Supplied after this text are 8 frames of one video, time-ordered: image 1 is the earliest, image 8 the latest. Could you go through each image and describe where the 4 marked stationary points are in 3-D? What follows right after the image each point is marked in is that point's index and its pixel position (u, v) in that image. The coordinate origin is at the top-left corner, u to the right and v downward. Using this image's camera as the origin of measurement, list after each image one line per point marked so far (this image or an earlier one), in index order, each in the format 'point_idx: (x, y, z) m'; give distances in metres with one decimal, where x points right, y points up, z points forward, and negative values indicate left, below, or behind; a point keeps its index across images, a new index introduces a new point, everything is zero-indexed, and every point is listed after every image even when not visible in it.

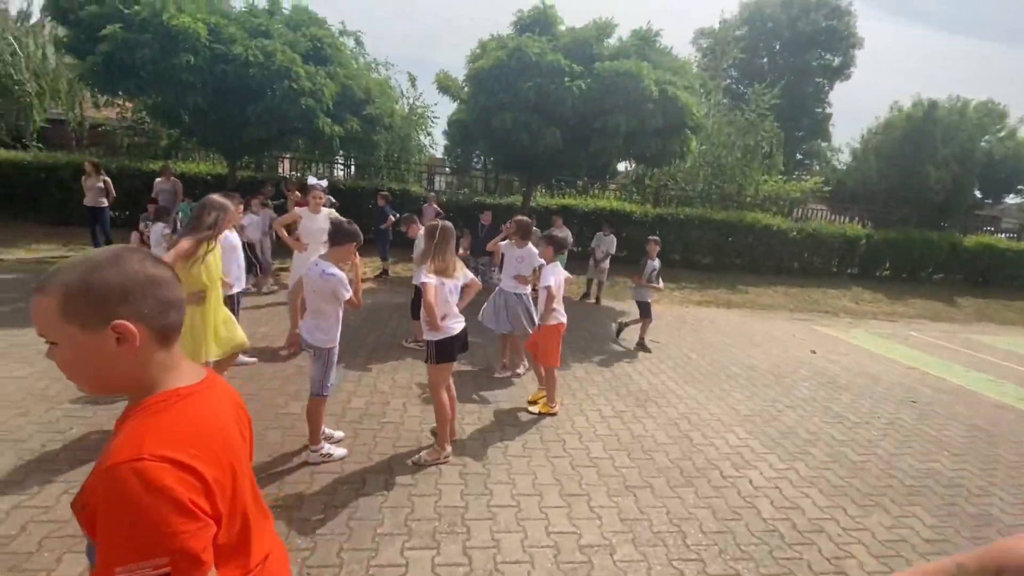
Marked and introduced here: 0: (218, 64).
0: (-5.3, +4.1, +8.6) m
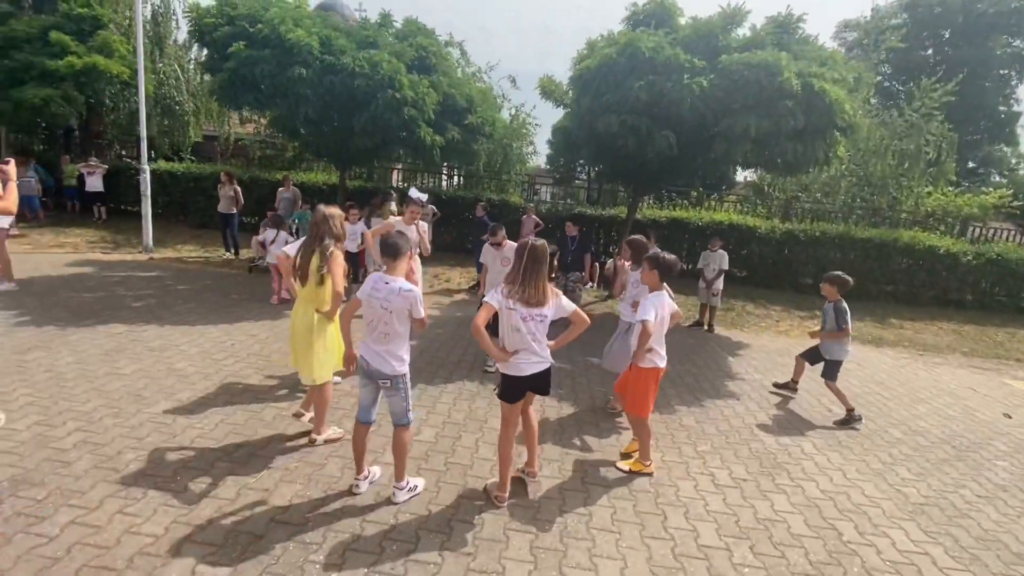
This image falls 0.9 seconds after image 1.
0: (-3.4, +3.9, +8.9) m
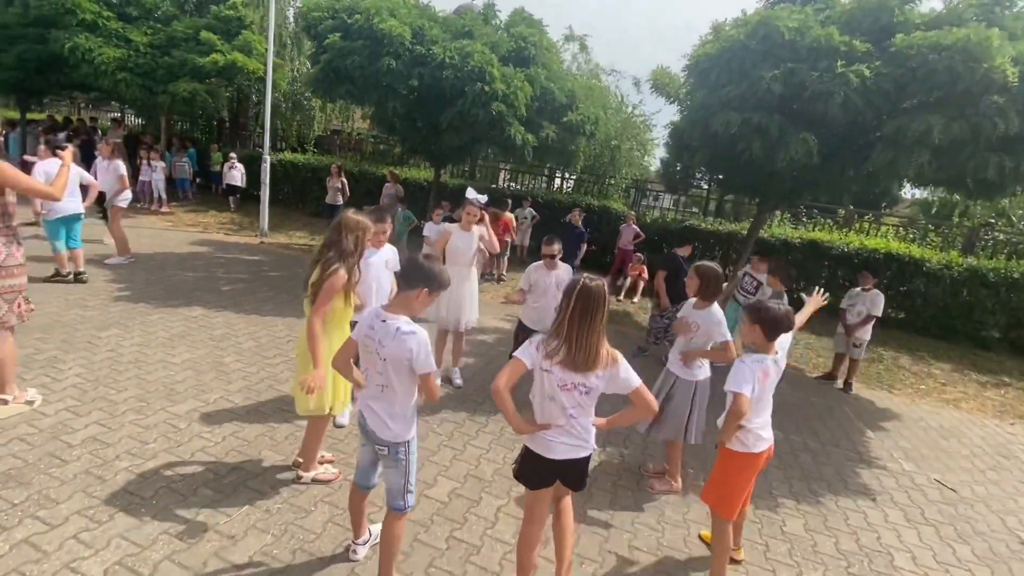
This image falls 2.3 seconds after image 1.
0: (-1.7, +3.9, +8.4) m
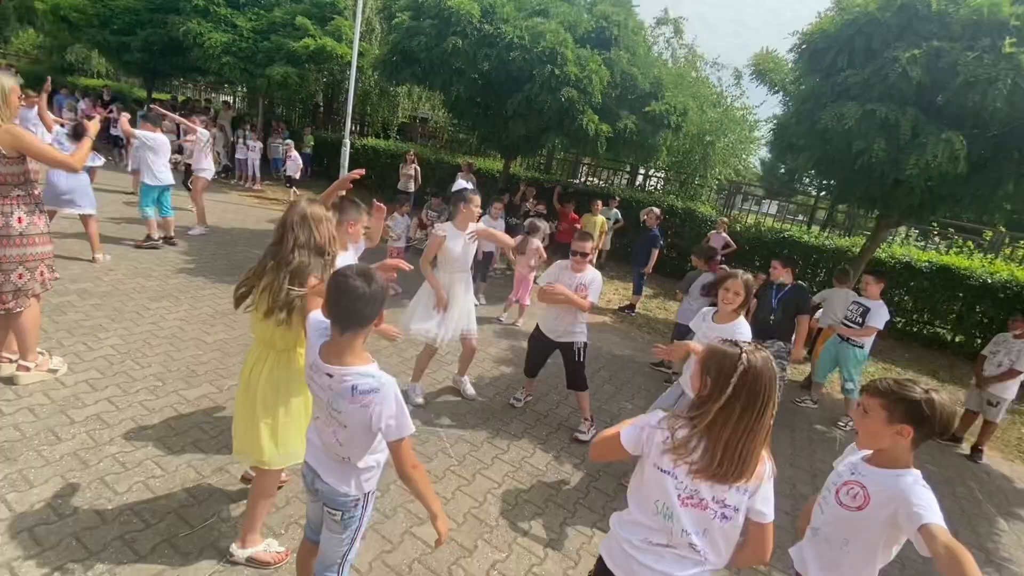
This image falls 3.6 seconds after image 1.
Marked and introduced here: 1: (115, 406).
0: (-0.4, +3.9, +7.9) m
1: (-3.5, -1.0, +4.2) m
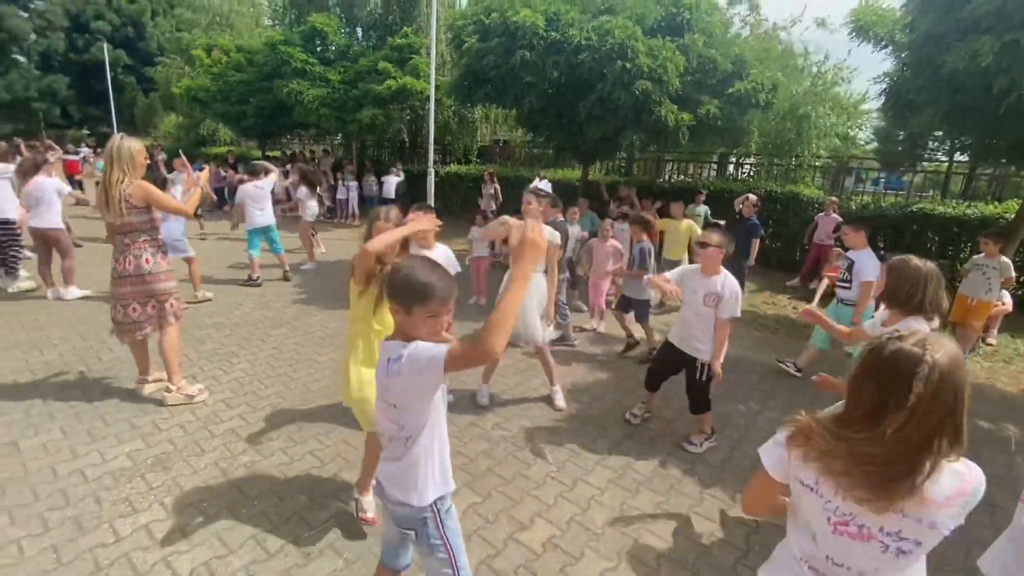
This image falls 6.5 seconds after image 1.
0: (+0.7, +3.8, +7.9) m
1: (-2.6, -1.3, +4.7) m
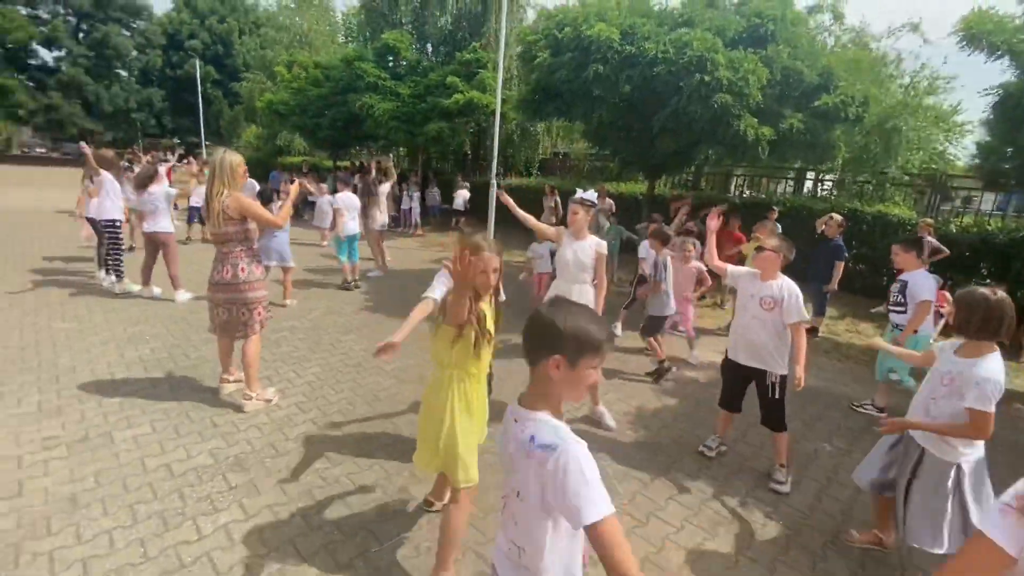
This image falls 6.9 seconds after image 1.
0: (+1.8, +3.5, +7.8) m
1: (-1.9, -1.4, +4.8) m
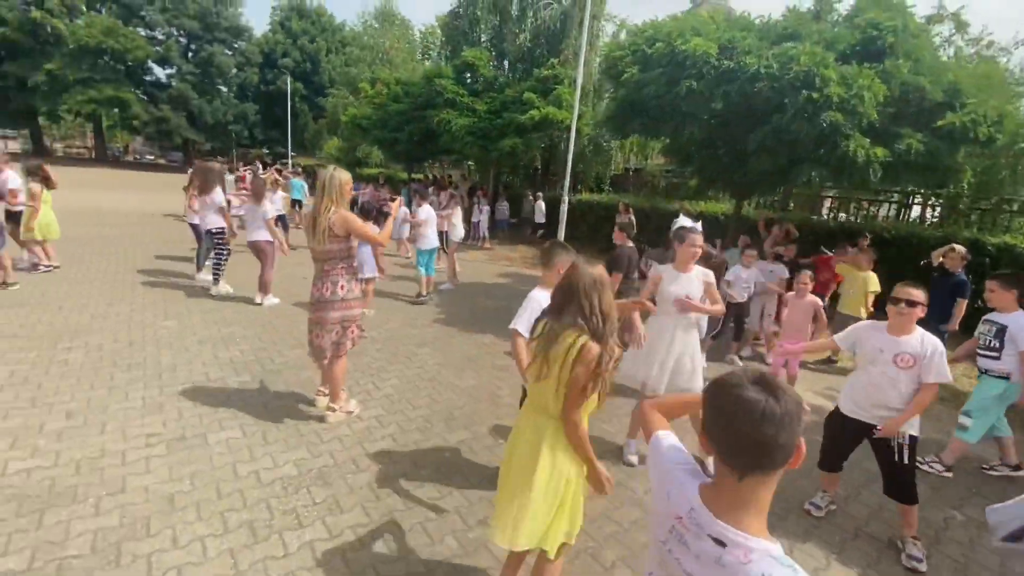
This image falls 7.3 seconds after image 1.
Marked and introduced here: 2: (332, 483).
0: (+3.2, +3.1, +7.3) m
1: (-1.1, -1.5, +4.7) m
2: (-1.5, -1.6, +4.0) m
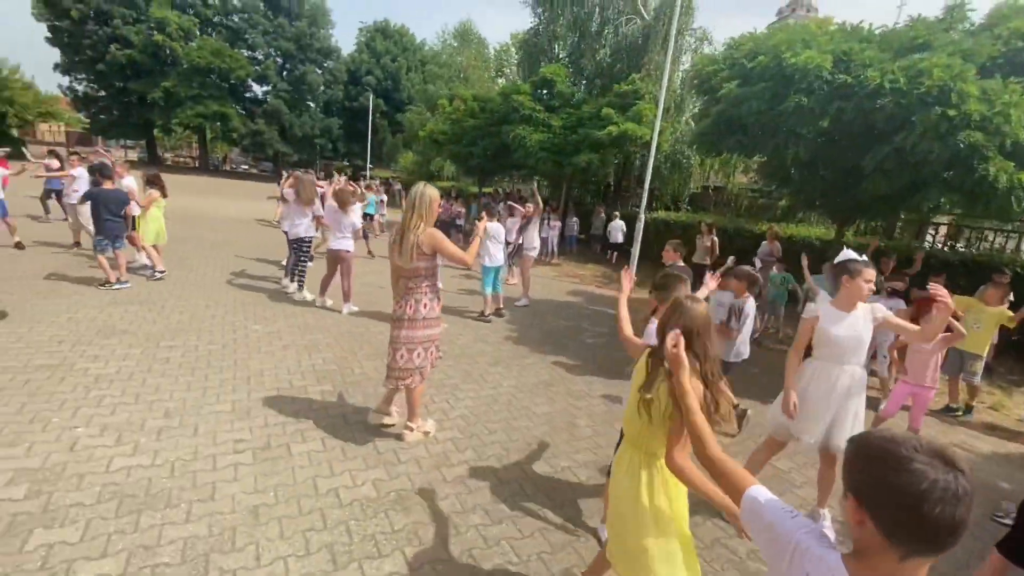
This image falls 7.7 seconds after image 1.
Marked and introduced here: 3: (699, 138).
0: (+4.5, +2.6, +6.7) m
1: (-0.4, -1.7, +4.5) m
2: (-0.8, -1.8, +3.9) m
3: (+3.3, +2.6, +8.5) m
